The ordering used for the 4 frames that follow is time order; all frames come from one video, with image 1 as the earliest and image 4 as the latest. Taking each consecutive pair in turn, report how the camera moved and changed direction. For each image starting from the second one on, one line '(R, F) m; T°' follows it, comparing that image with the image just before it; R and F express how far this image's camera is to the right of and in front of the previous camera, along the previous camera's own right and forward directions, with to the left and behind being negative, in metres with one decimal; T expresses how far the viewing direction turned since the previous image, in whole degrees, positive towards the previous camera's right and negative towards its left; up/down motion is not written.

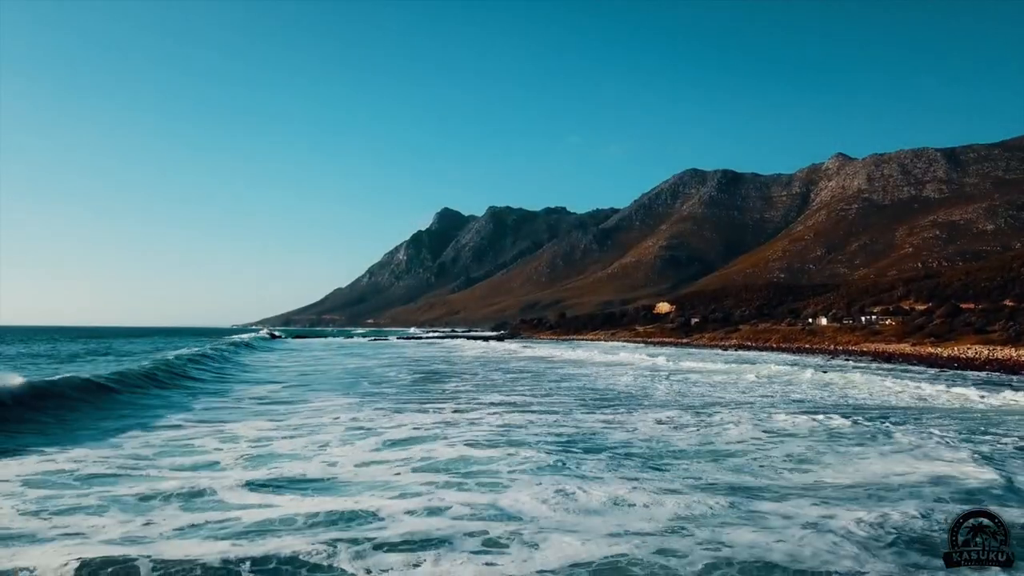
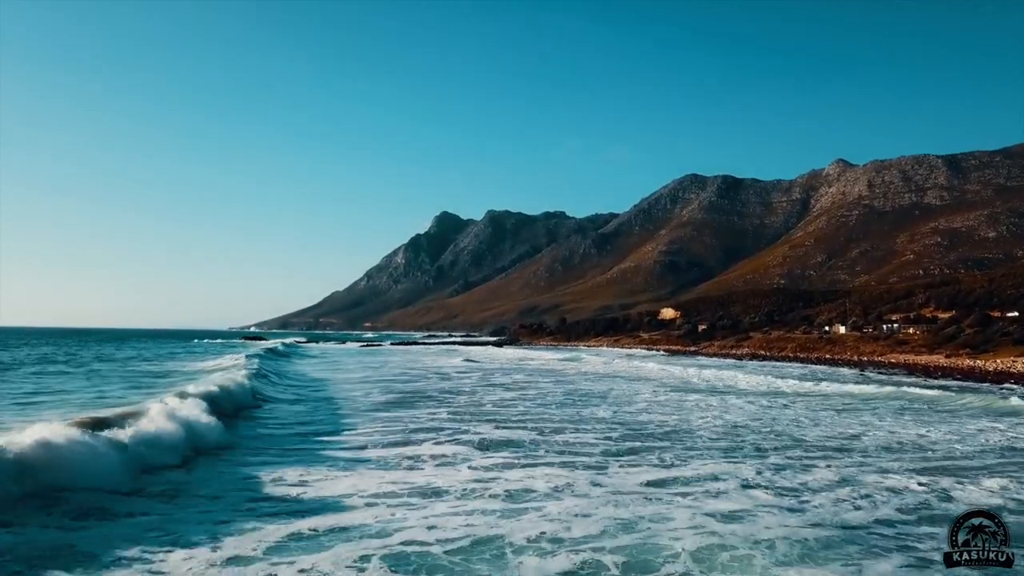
(-0.1, +3.2) m; 0°
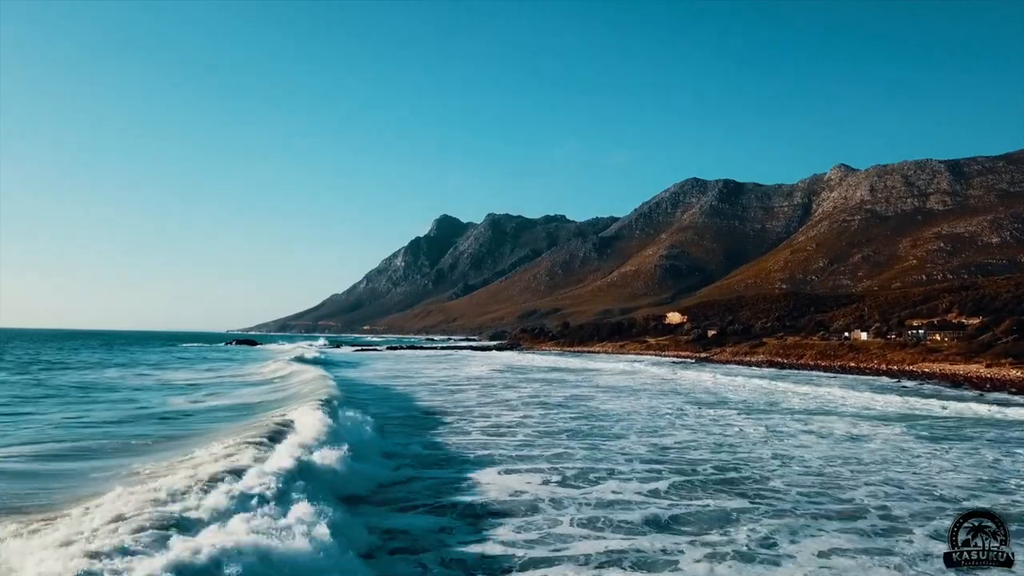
(-0.3, +2.9) m; 0°
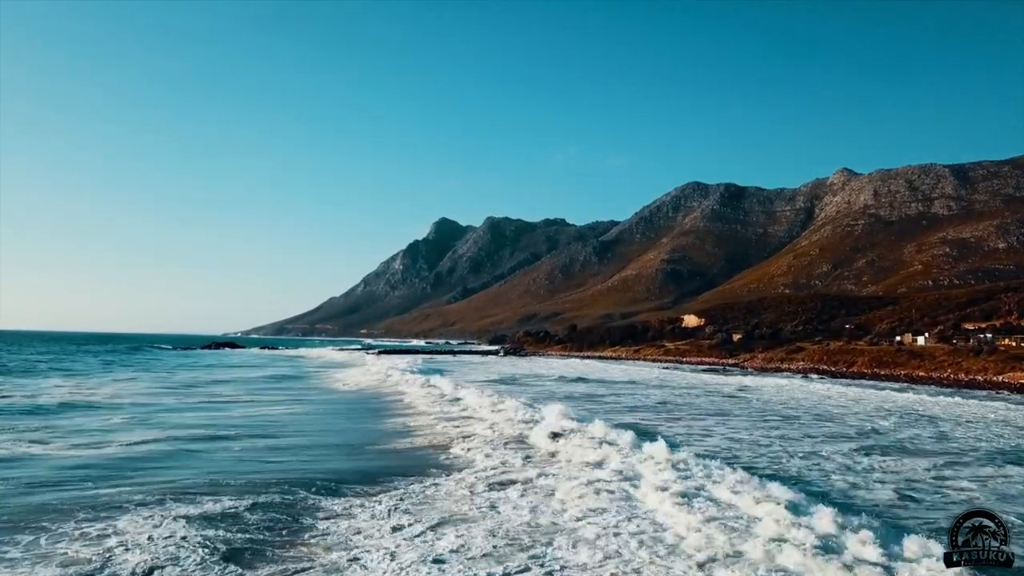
(-0.7, +6.2) m; 0°
